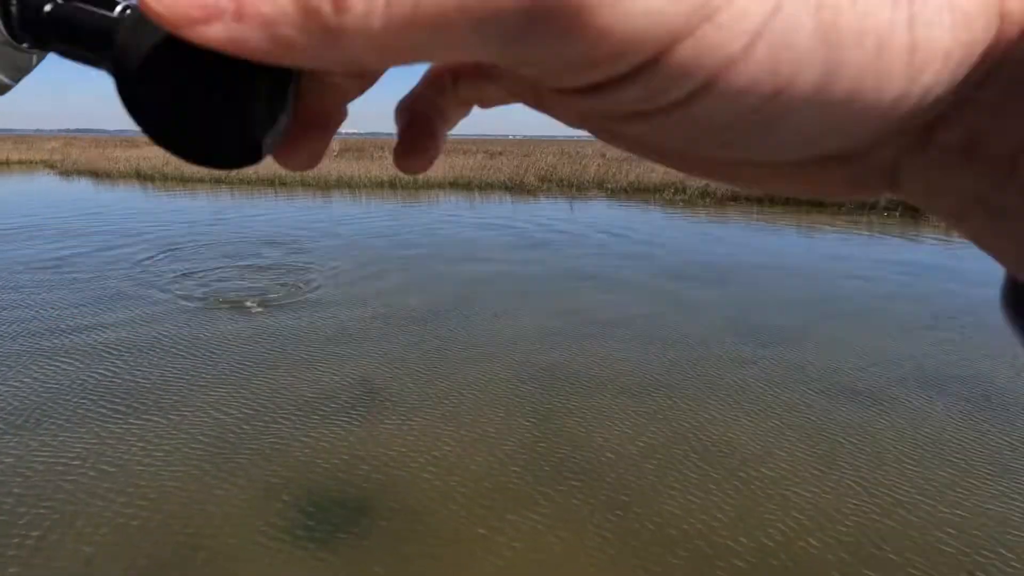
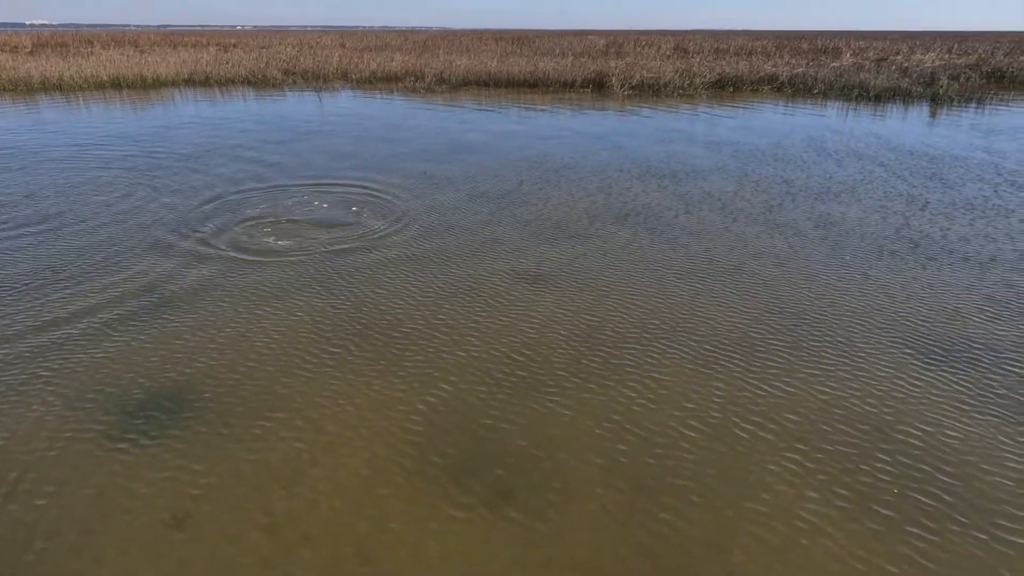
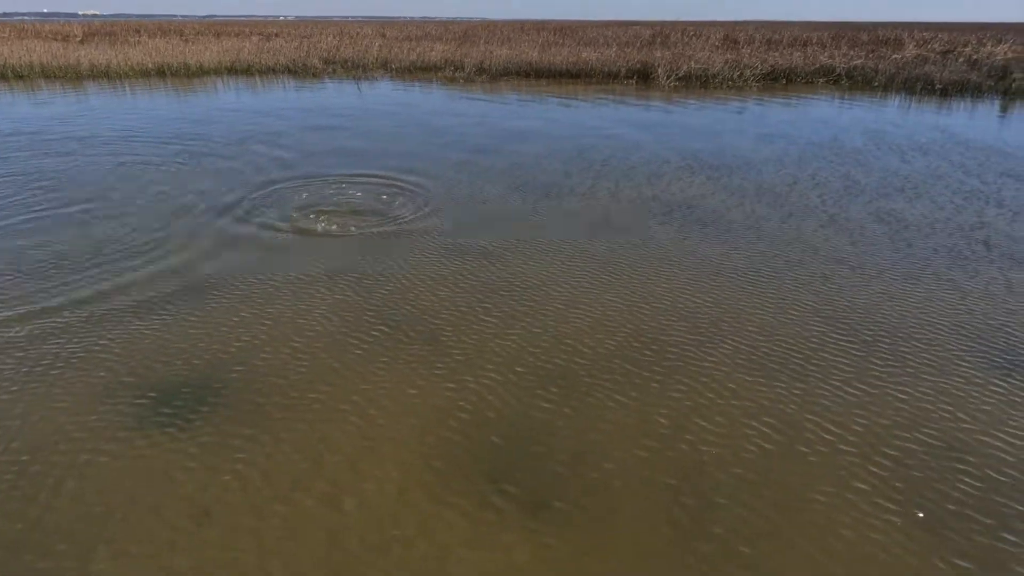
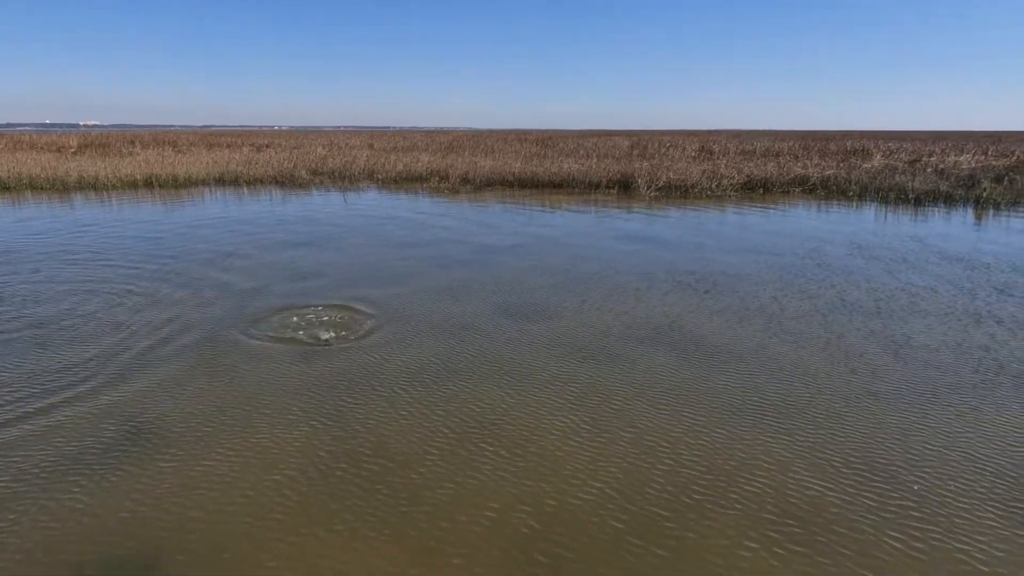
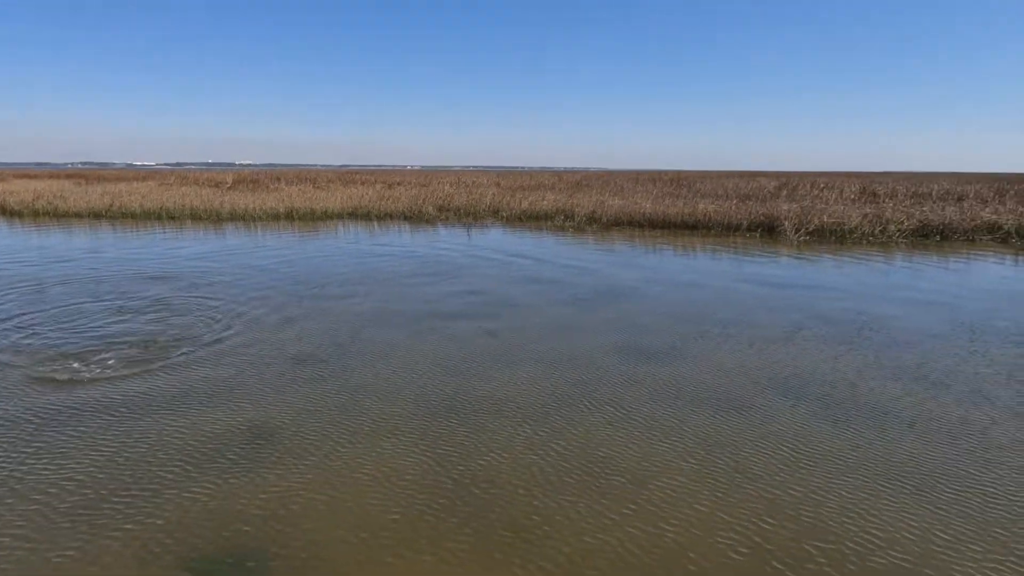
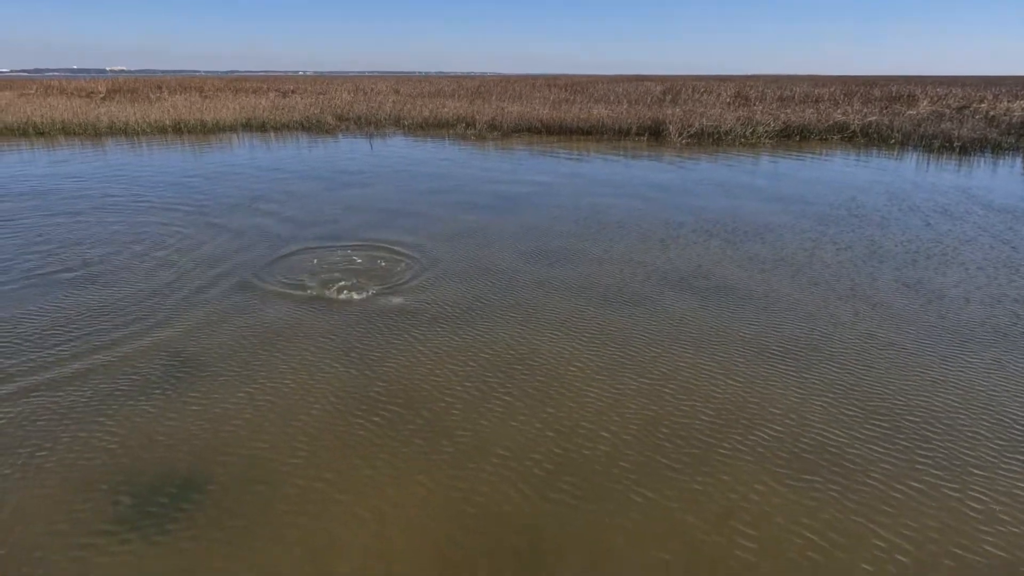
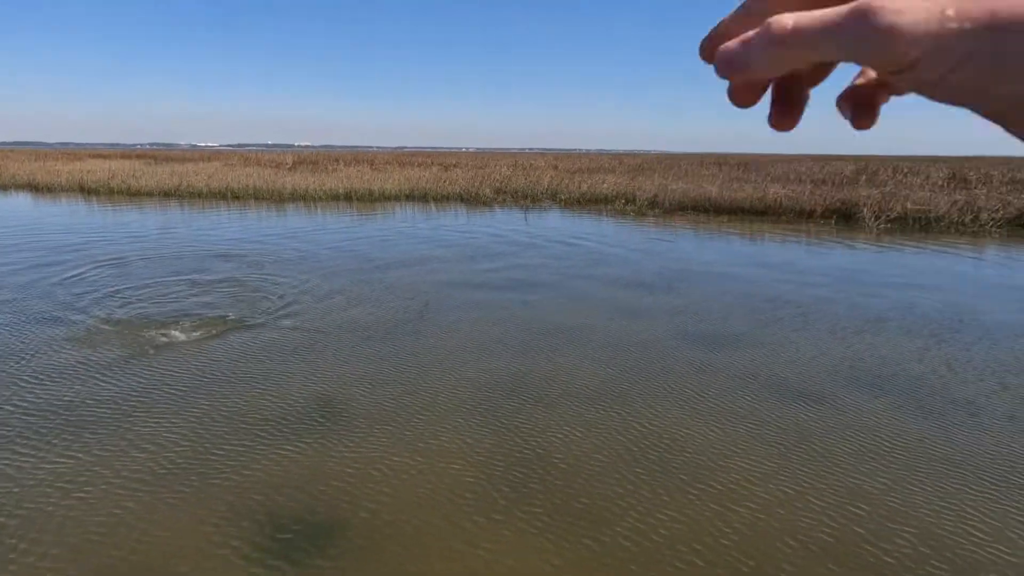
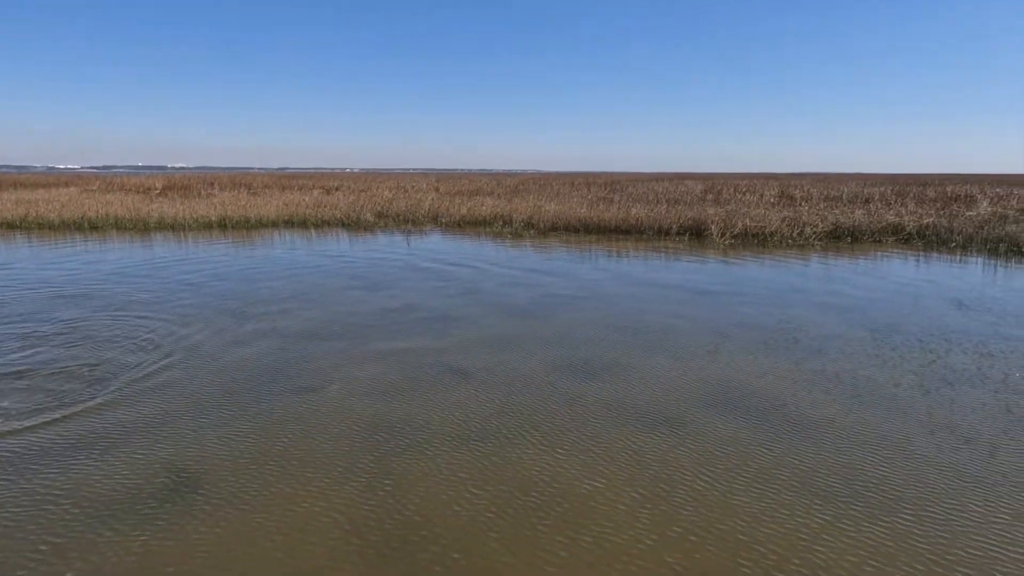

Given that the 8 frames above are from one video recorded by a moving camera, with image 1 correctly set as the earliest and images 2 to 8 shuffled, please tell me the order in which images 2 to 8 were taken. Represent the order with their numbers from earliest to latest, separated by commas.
7, 5, 8, 4, 6, 3, 2
